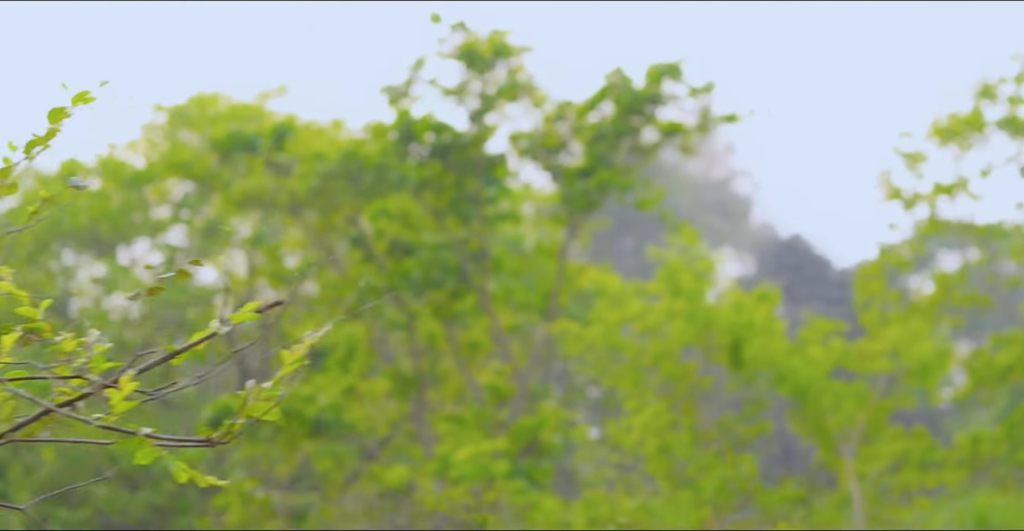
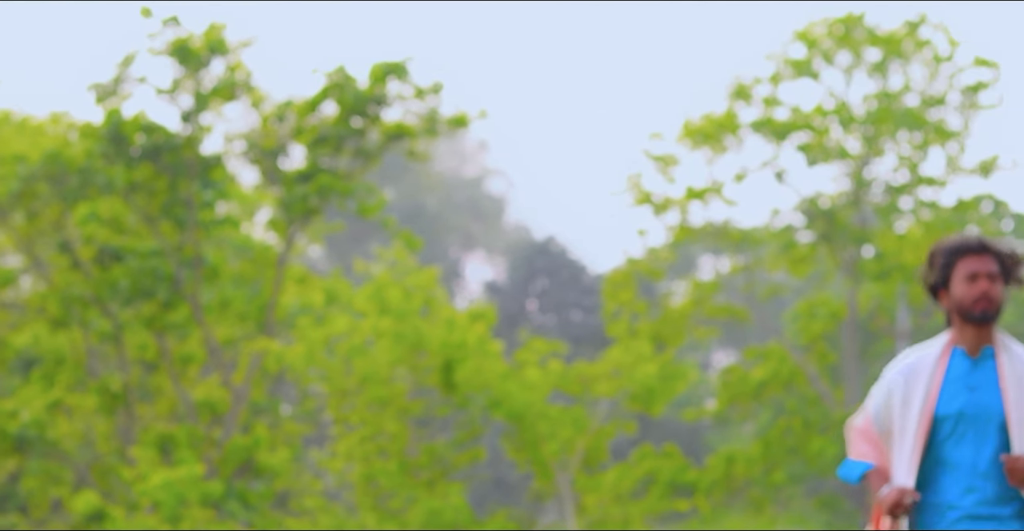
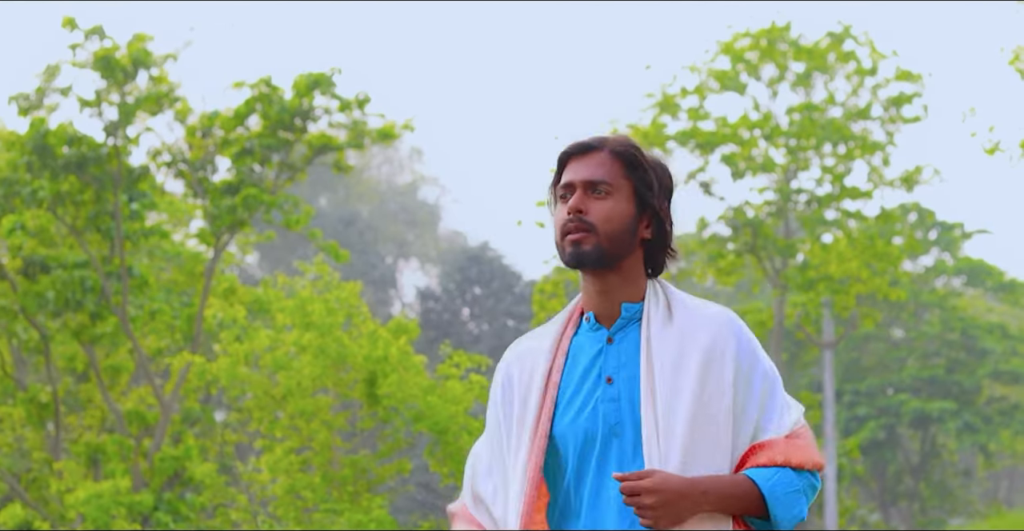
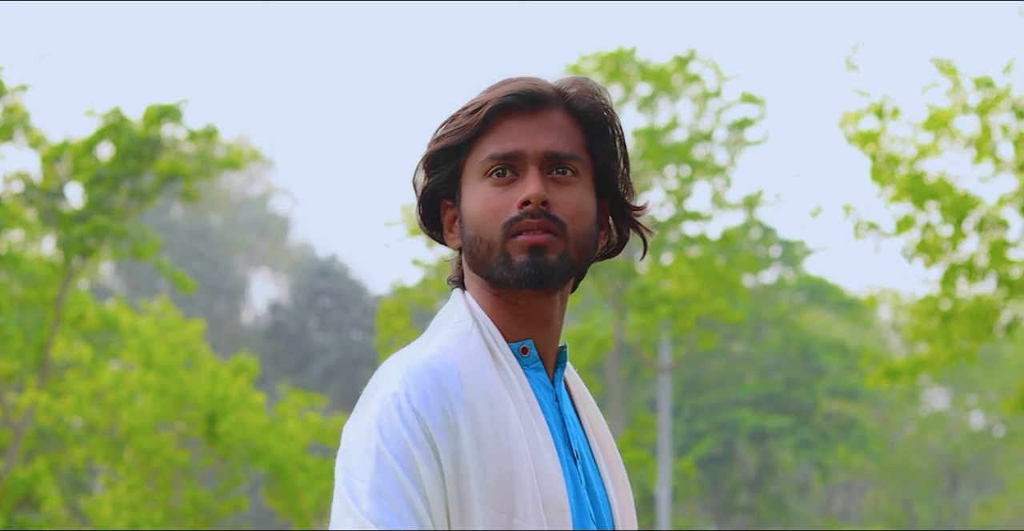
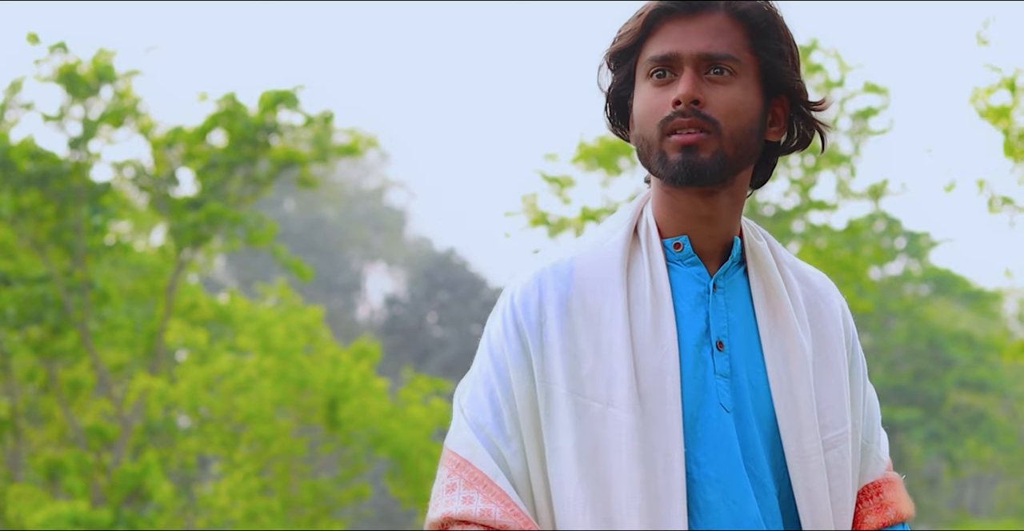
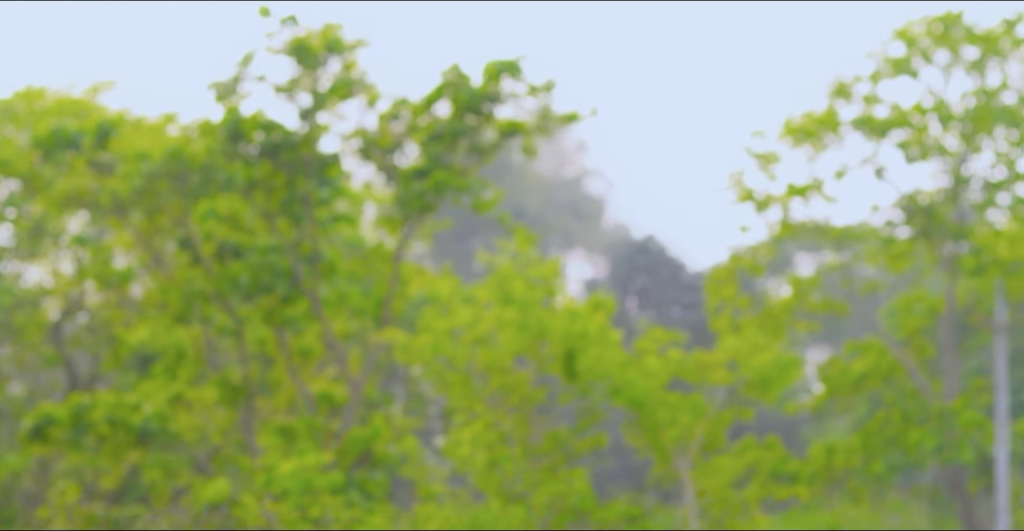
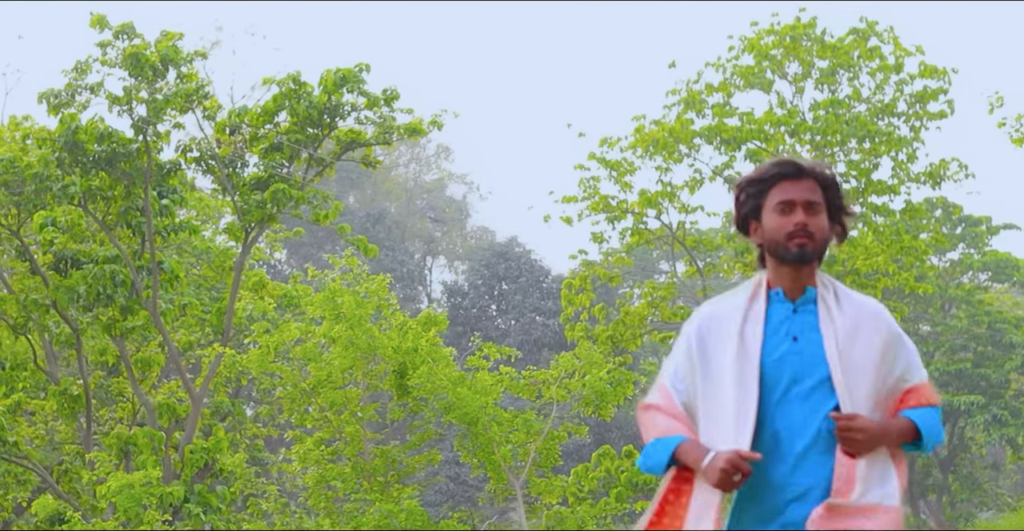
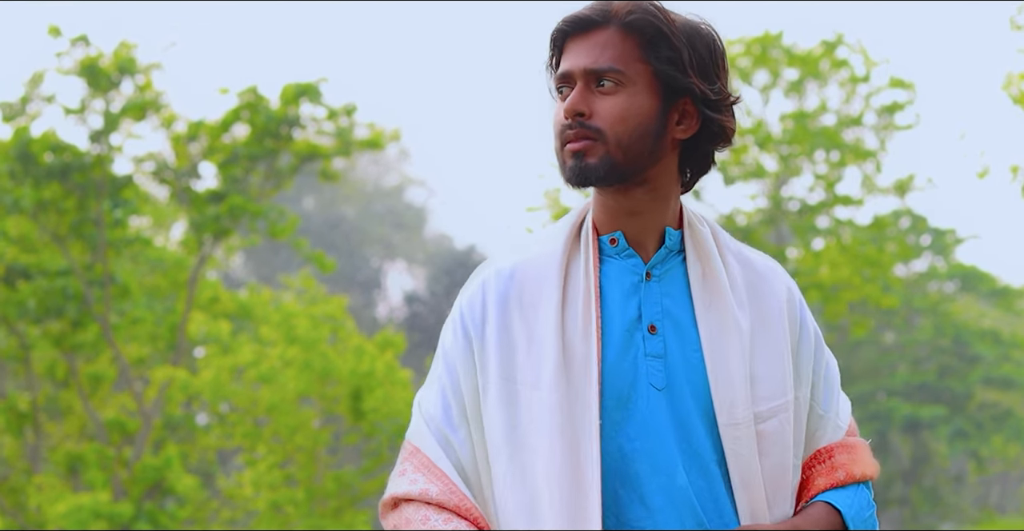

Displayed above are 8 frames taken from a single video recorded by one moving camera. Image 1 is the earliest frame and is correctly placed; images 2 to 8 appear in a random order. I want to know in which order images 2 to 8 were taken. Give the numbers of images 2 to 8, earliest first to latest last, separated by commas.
6, 2, 7, 3, 8, 5, 4
